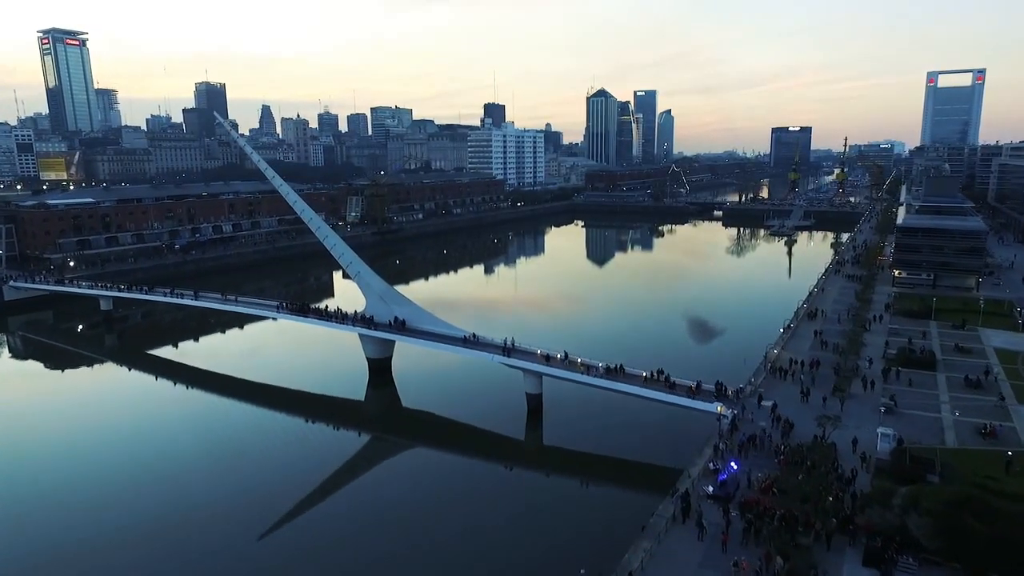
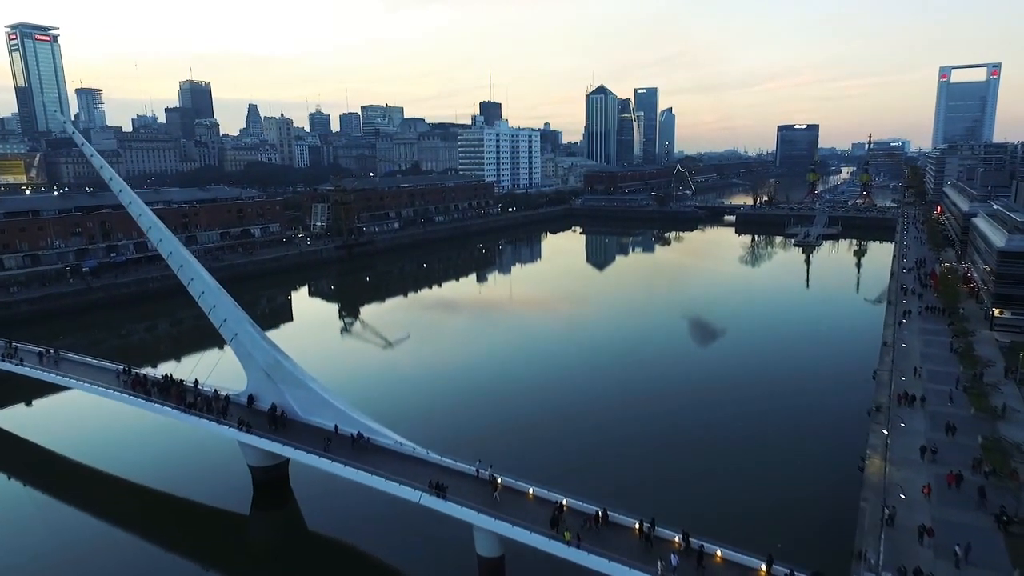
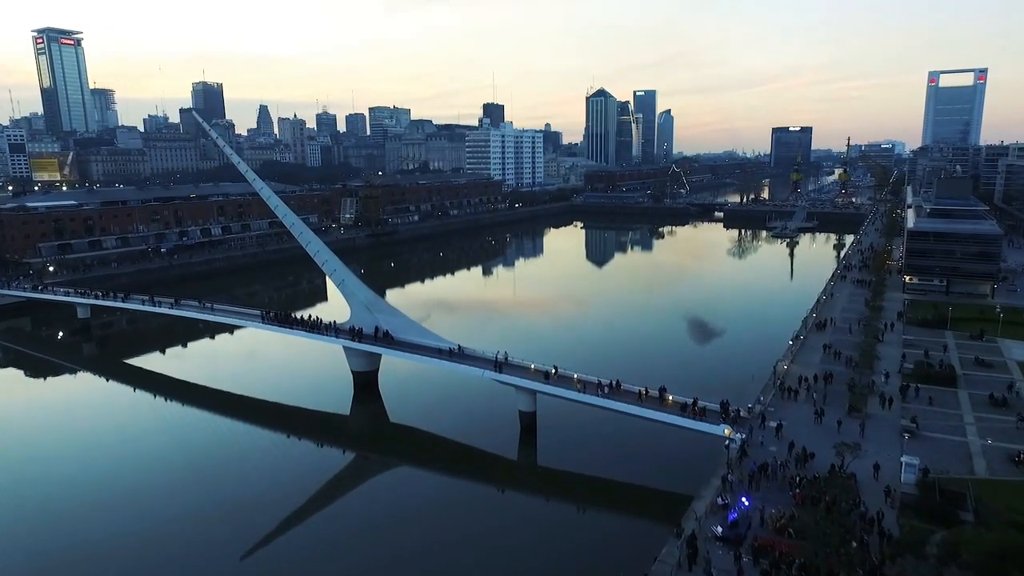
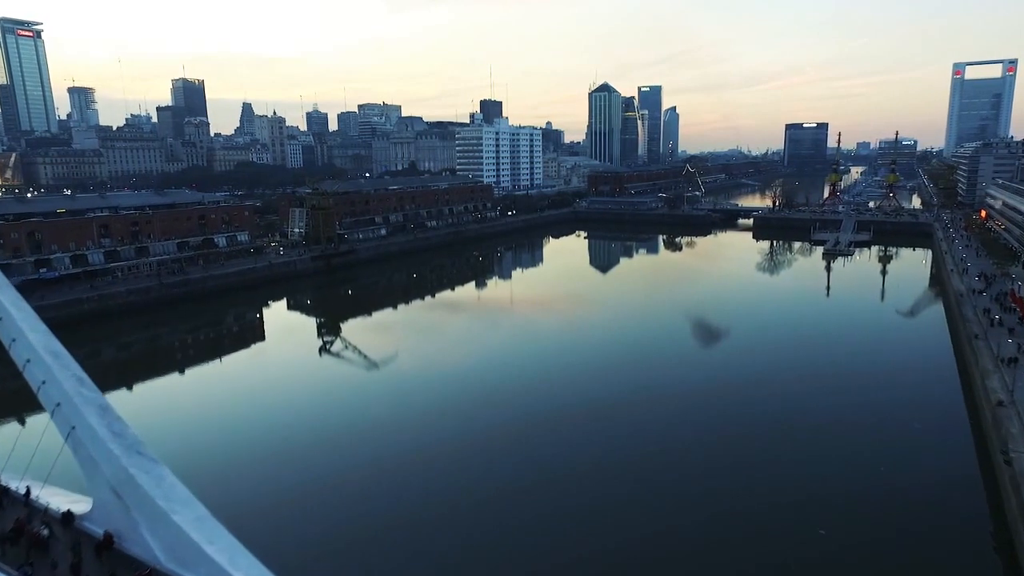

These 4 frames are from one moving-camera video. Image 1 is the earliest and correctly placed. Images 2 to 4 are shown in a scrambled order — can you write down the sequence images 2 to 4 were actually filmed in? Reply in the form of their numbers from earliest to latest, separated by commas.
3, 2, 4
